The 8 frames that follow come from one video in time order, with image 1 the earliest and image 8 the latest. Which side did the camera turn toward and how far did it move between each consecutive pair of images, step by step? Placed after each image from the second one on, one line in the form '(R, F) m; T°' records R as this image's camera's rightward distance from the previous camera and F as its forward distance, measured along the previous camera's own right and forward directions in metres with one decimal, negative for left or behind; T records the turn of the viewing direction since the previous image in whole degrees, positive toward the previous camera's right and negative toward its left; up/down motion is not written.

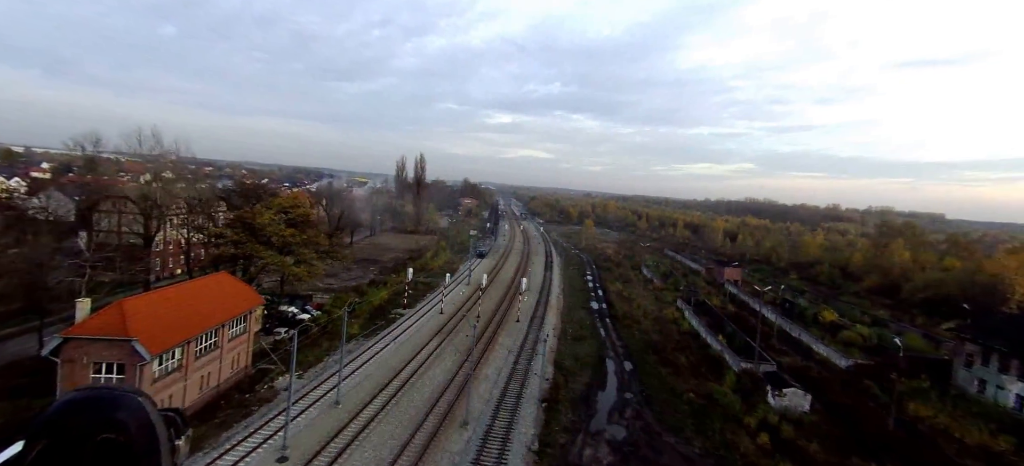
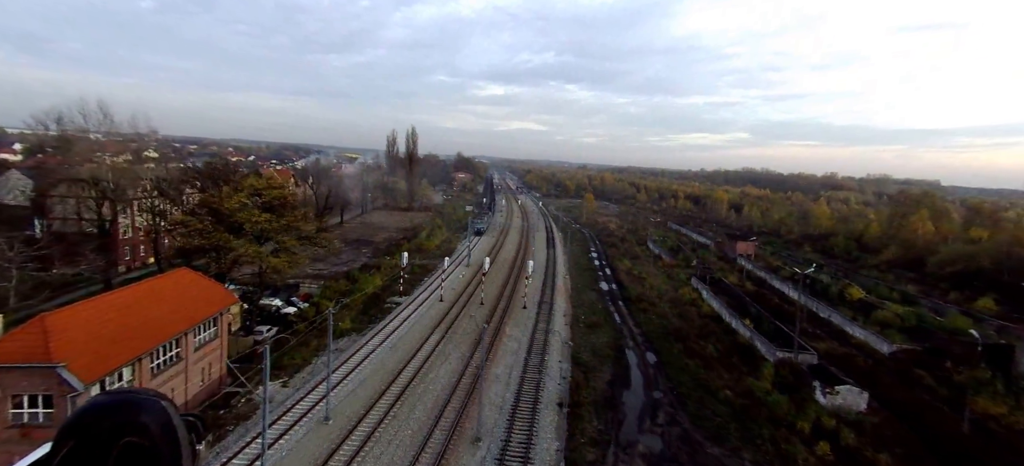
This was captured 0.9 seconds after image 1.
(-0.5, +2.5) m; +1°
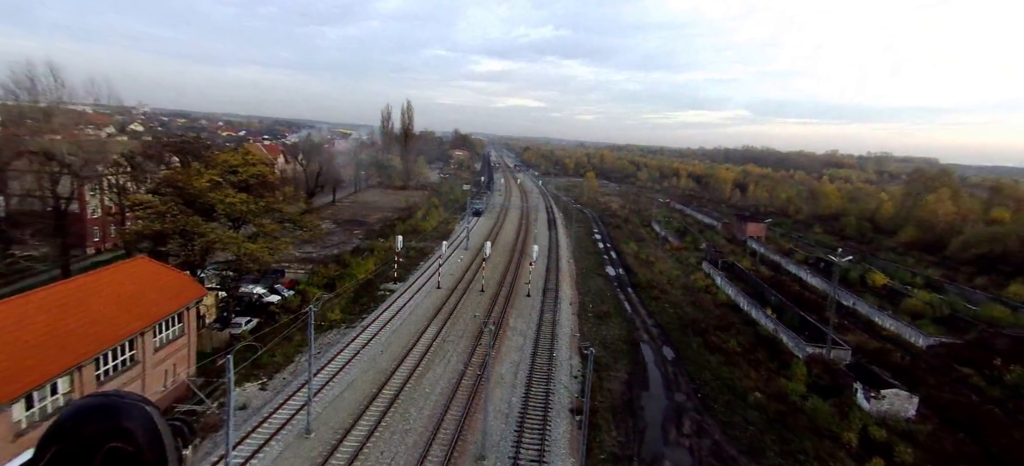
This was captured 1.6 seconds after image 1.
(-0.3, +1.9) m; 0°
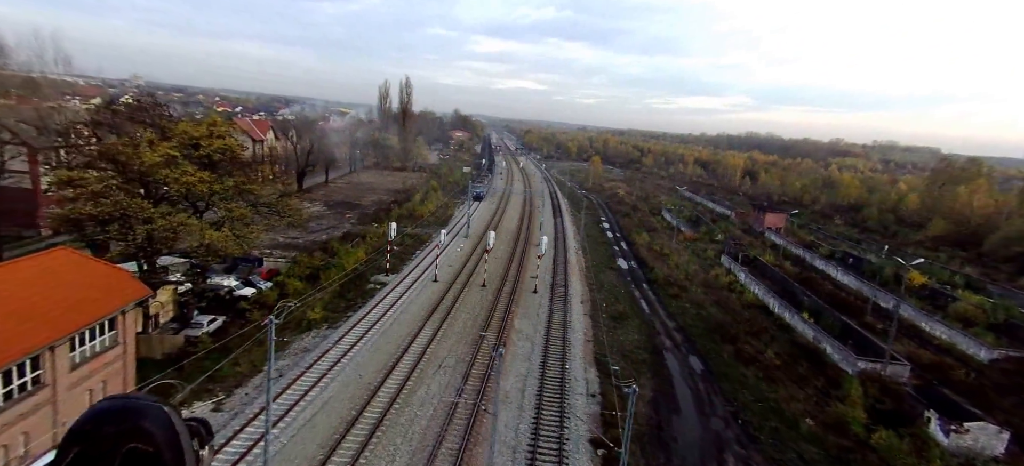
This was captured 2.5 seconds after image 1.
(-0.3, +2.5) m; 0°
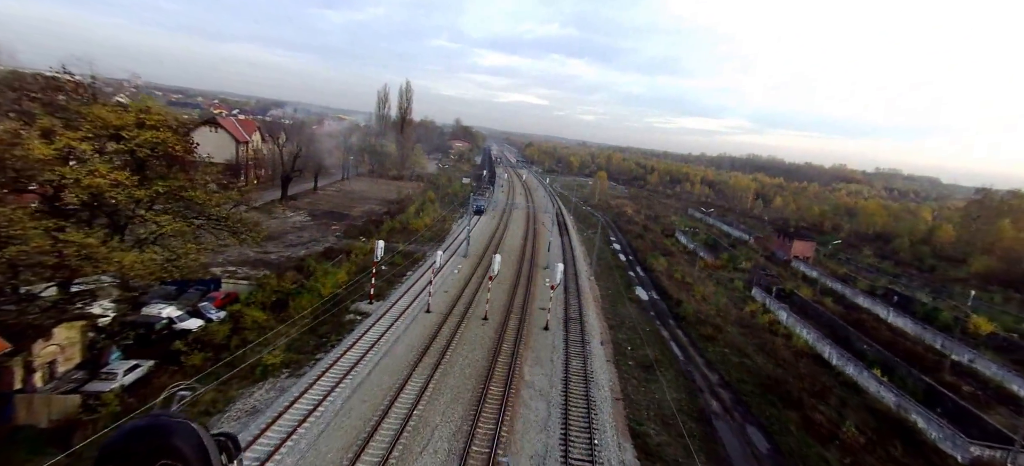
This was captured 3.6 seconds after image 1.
(-0.5, +3.3) m; 0°
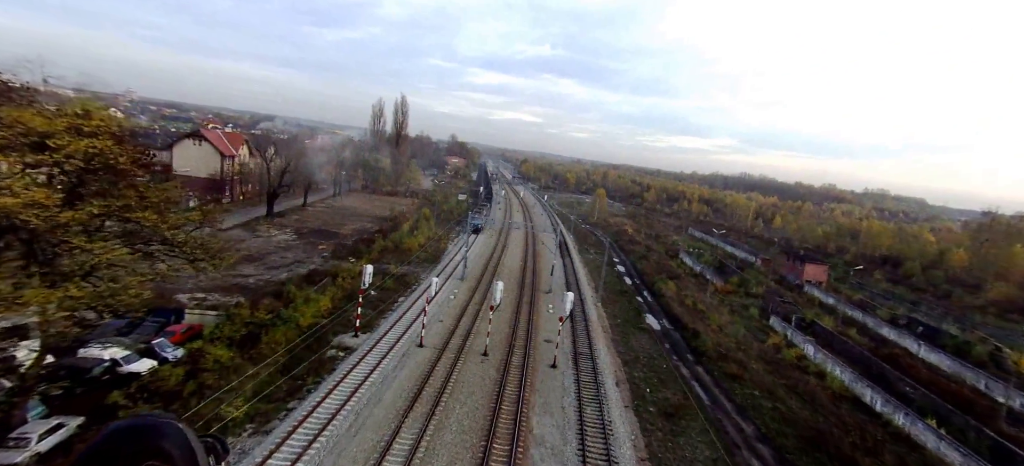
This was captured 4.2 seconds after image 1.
(-0.4, +1.9) m; +1°
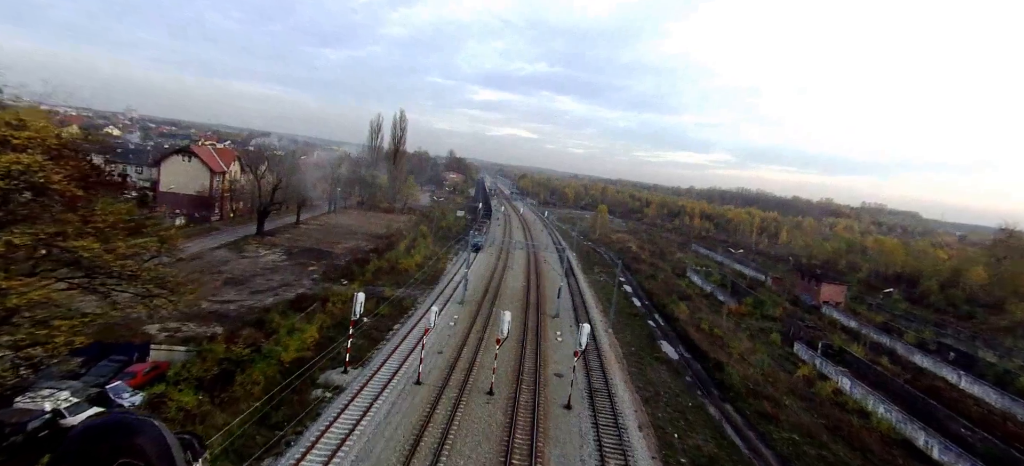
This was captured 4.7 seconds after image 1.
(-0.3, +1.6) m; 0°
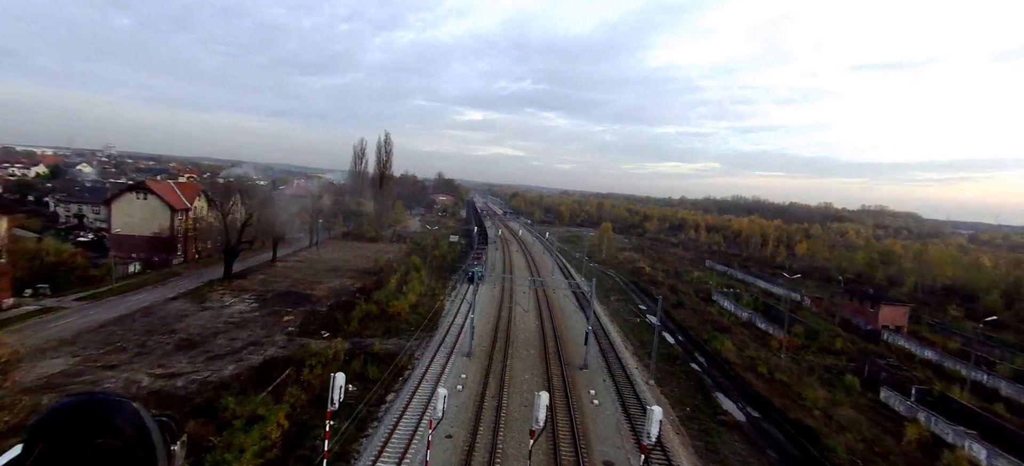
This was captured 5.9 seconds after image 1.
(-0.8, +4.1) m; +1°
